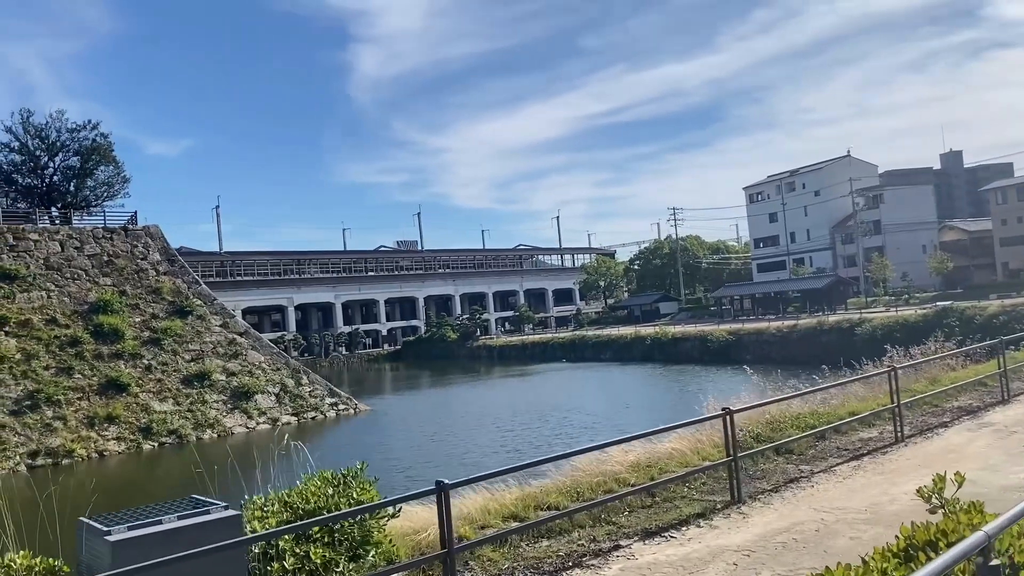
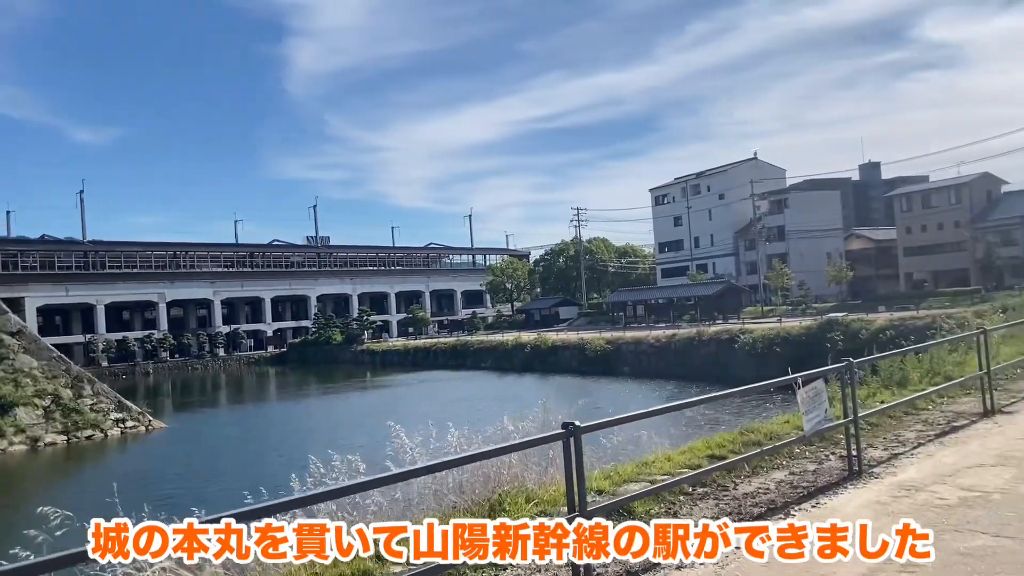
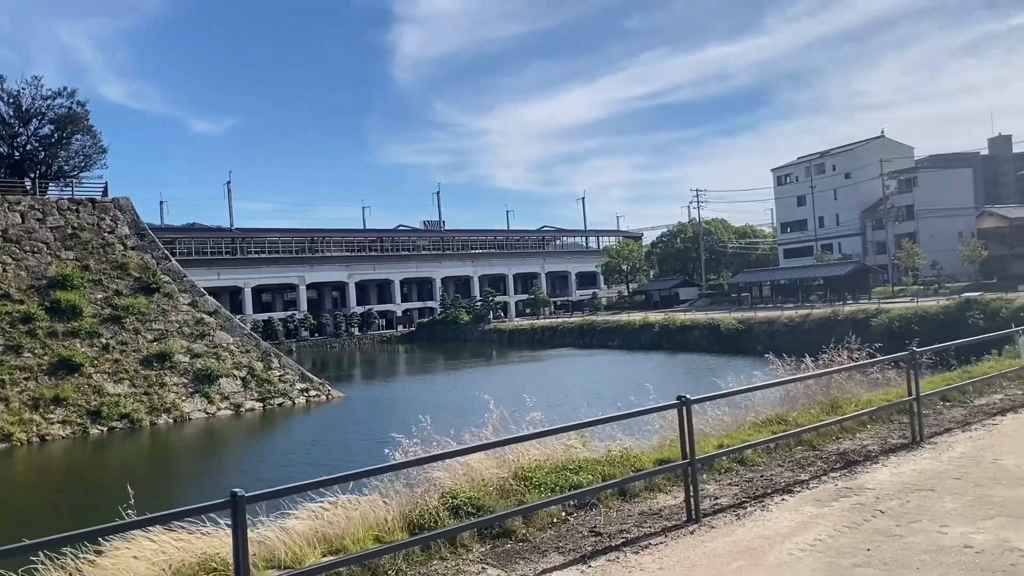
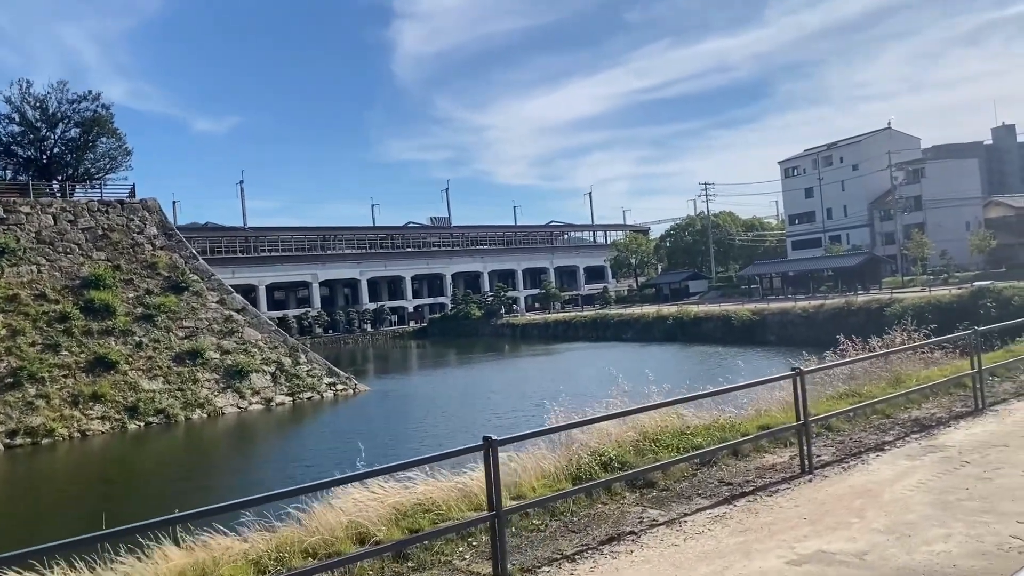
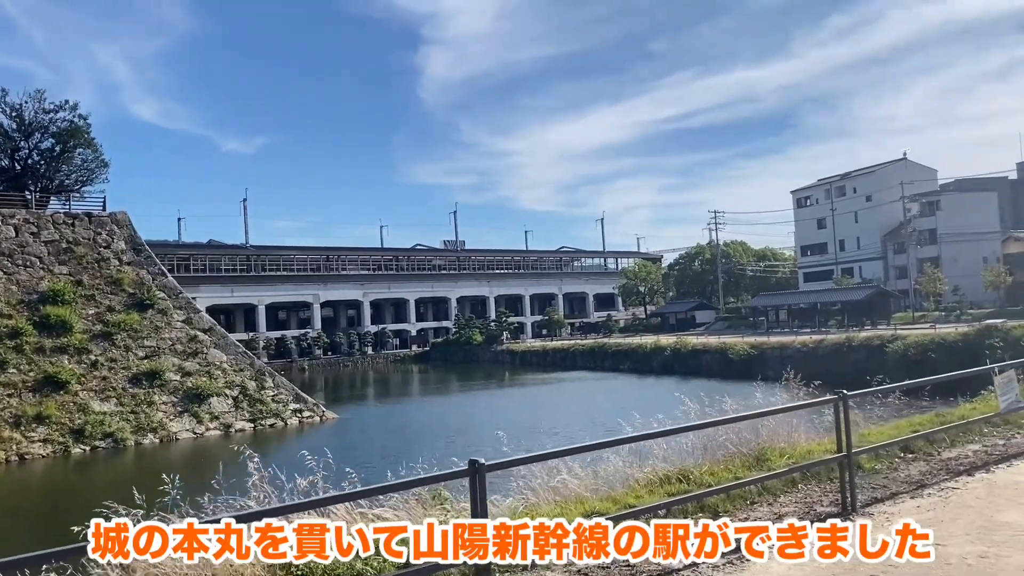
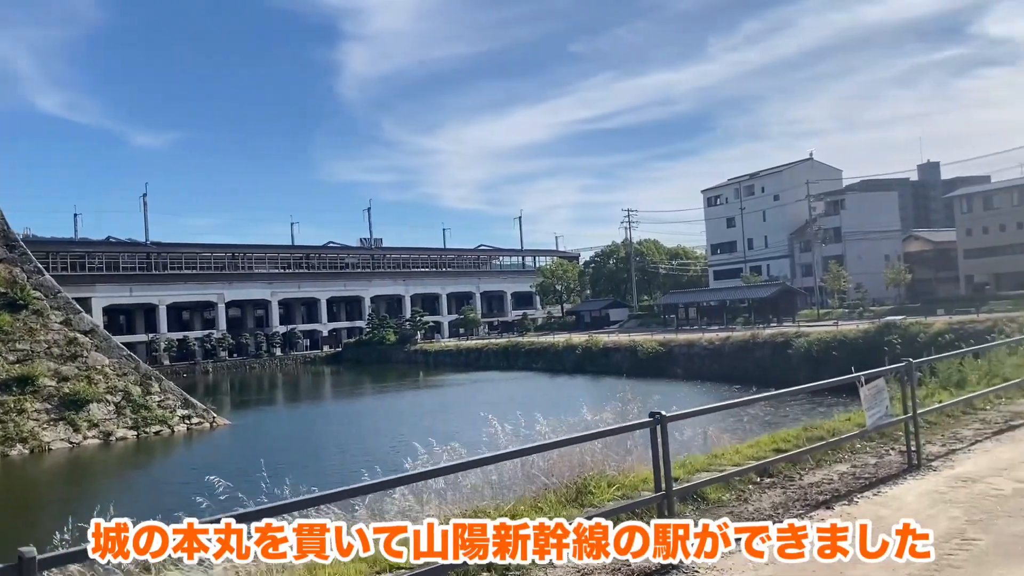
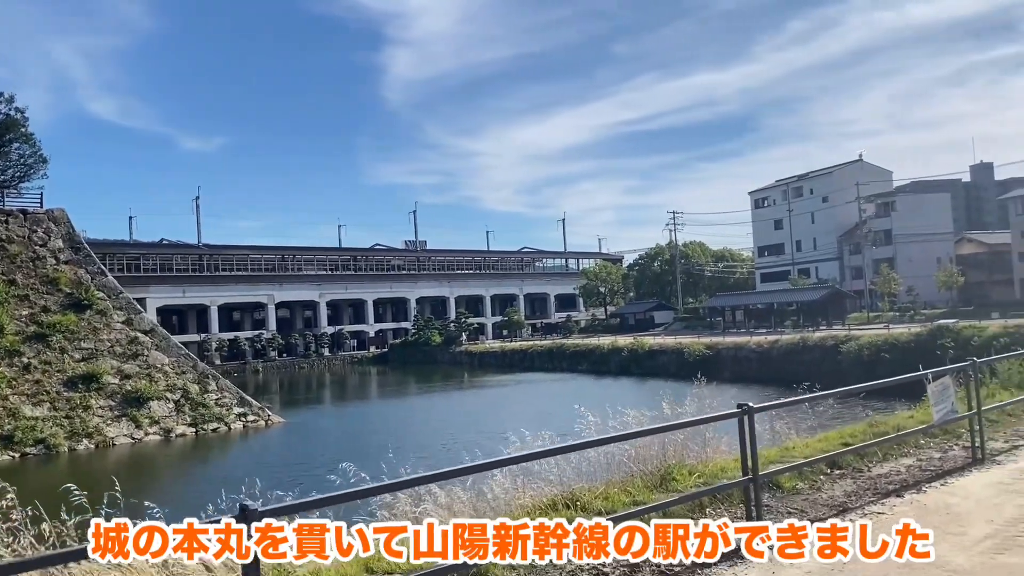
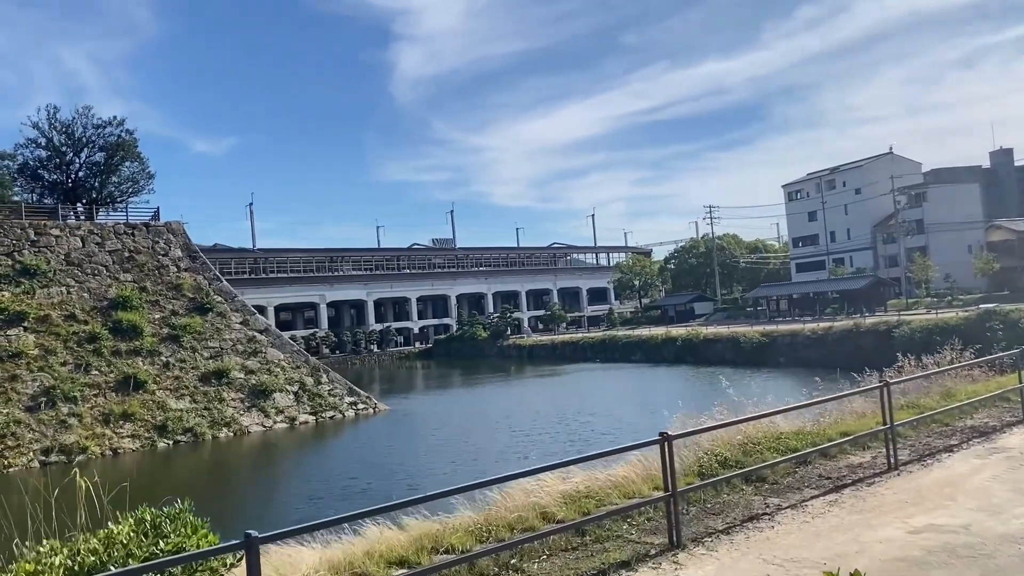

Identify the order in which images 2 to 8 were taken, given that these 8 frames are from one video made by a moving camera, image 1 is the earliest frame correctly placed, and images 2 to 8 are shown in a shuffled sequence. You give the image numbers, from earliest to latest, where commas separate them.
8, 4, 3, 5, 7, 6, 2
